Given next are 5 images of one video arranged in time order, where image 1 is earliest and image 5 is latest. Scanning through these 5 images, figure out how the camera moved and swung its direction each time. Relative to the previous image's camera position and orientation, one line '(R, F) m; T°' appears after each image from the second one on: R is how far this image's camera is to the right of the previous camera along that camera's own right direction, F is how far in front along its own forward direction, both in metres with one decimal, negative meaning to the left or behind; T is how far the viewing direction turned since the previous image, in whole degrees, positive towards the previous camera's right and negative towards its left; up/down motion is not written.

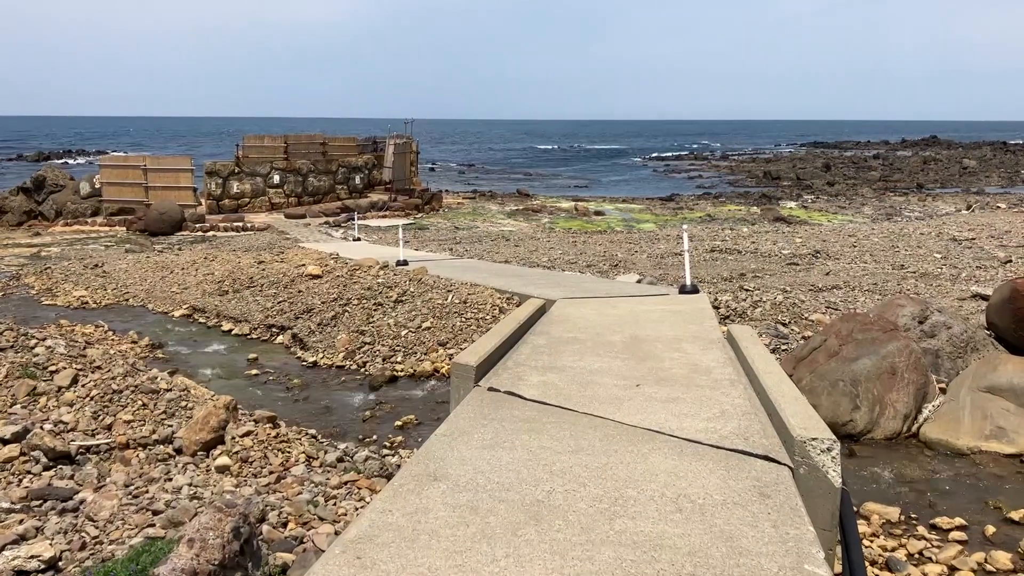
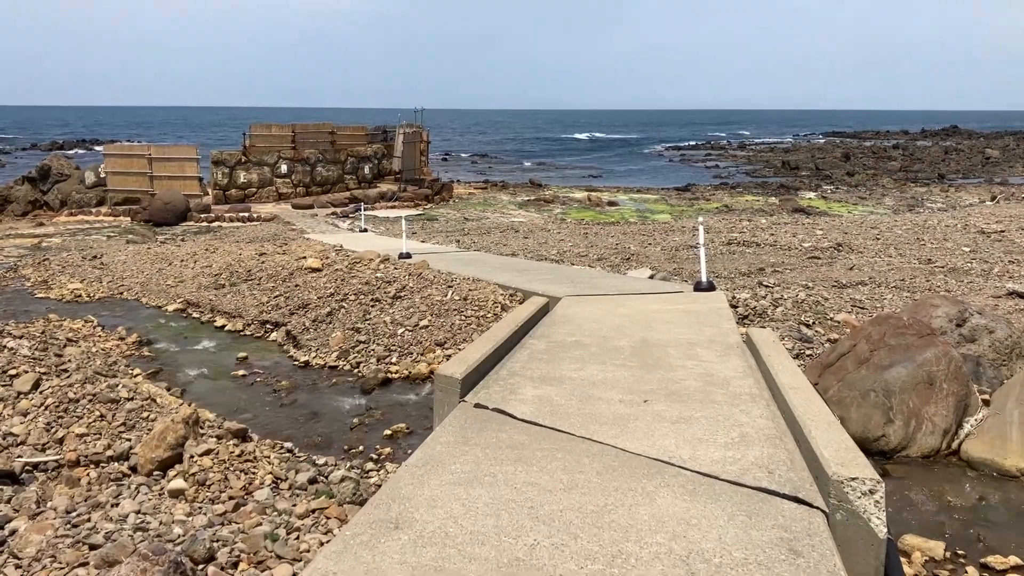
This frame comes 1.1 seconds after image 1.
(+0.1, +0.6) m; -1°
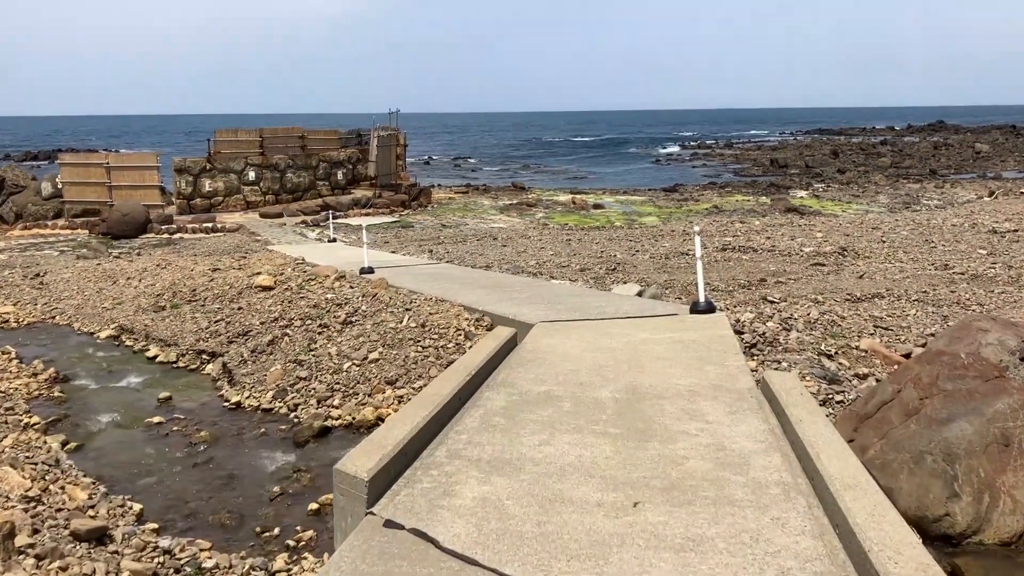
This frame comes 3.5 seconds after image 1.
(+0.3, +1.4) m; +1°
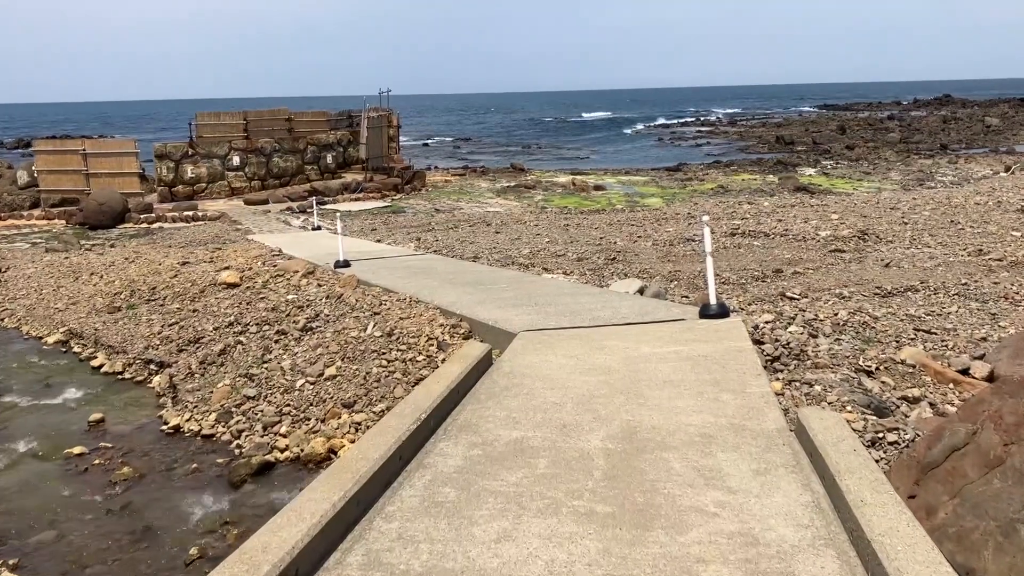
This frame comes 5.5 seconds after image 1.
(+0.2, +1.1) m; 0°
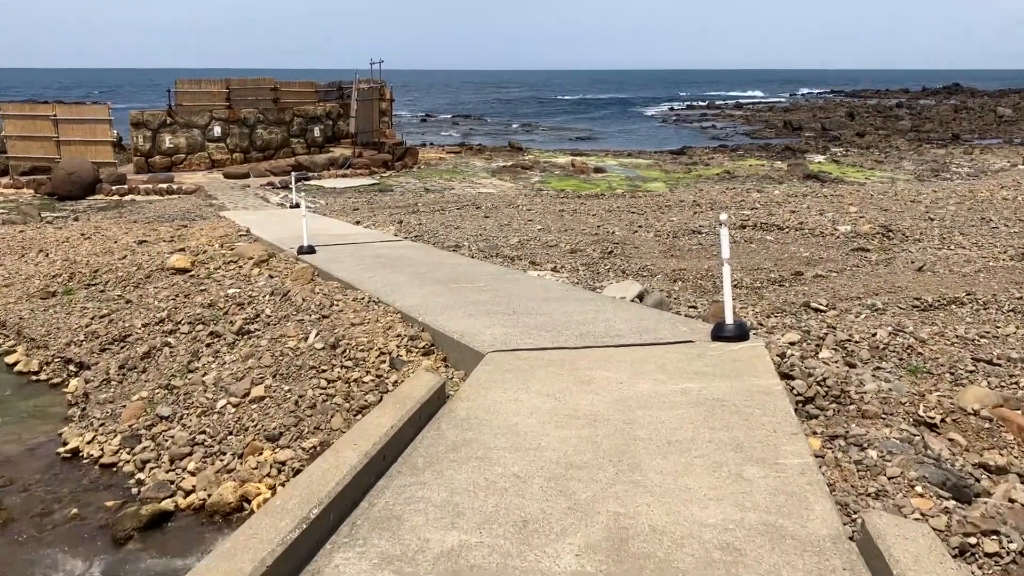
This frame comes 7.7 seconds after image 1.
(+0.2, +1.2) m; 0°
